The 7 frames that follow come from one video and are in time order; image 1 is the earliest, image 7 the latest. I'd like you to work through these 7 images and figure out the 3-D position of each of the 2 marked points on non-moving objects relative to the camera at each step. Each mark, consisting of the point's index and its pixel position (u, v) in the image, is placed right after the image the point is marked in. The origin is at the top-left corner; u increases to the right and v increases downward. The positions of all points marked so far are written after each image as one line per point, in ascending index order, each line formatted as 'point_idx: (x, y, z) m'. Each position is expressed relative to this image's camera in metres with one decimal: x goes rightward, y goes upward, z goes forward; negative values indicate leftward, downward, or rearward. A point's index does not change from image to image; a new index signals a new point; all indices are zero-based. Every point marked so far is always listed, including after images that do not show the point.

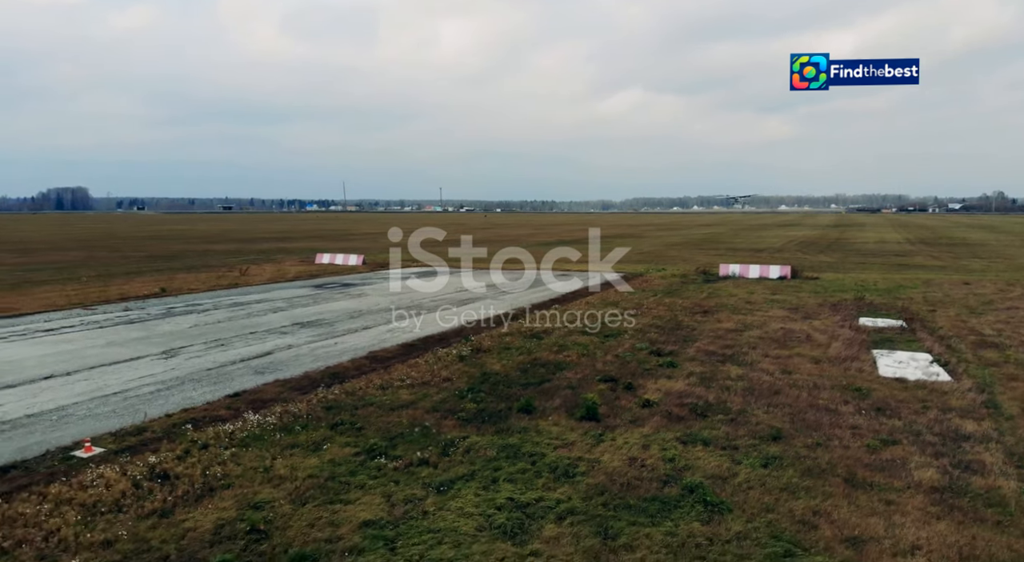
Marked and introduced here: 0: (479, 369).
0: (-0.6, -1.7, +13.6) m
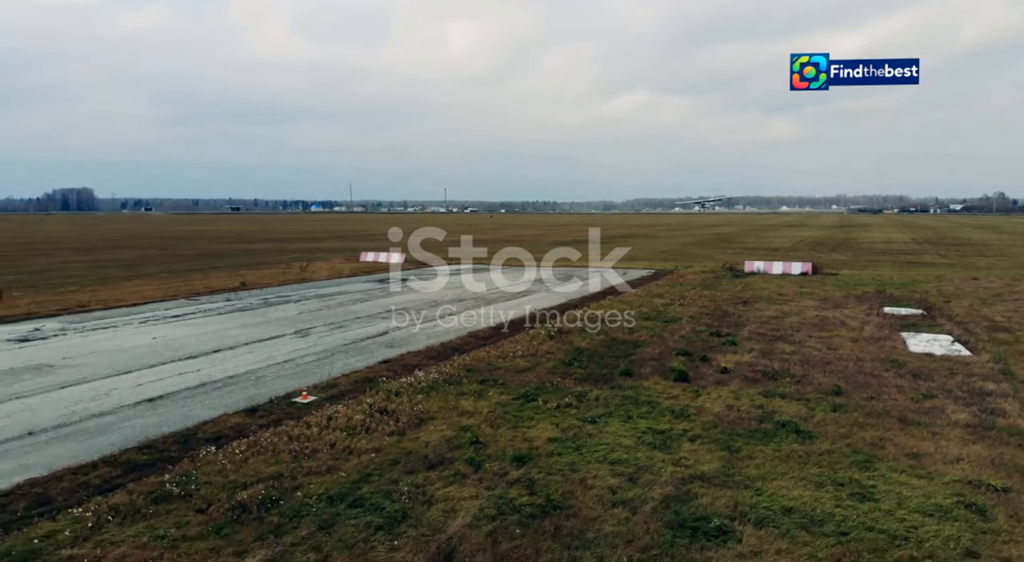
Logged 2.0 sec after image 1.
0: (+1.4, -1.5, +16.0) m
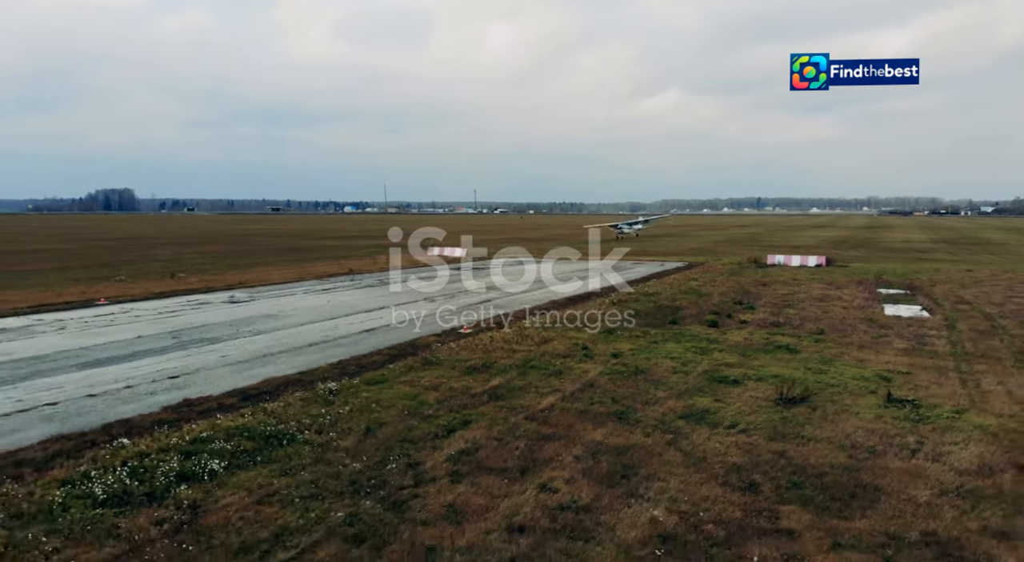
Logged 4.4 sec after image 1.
0: (+3.8, -0.8, +21.8) m
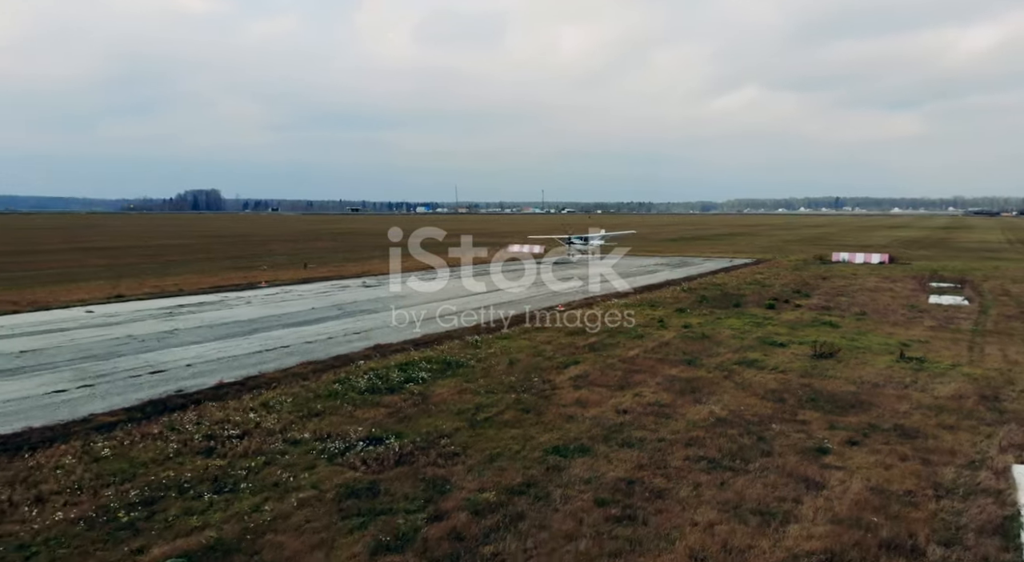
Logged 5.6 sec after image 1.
0: (+7.1, -0.5, +25.5) m
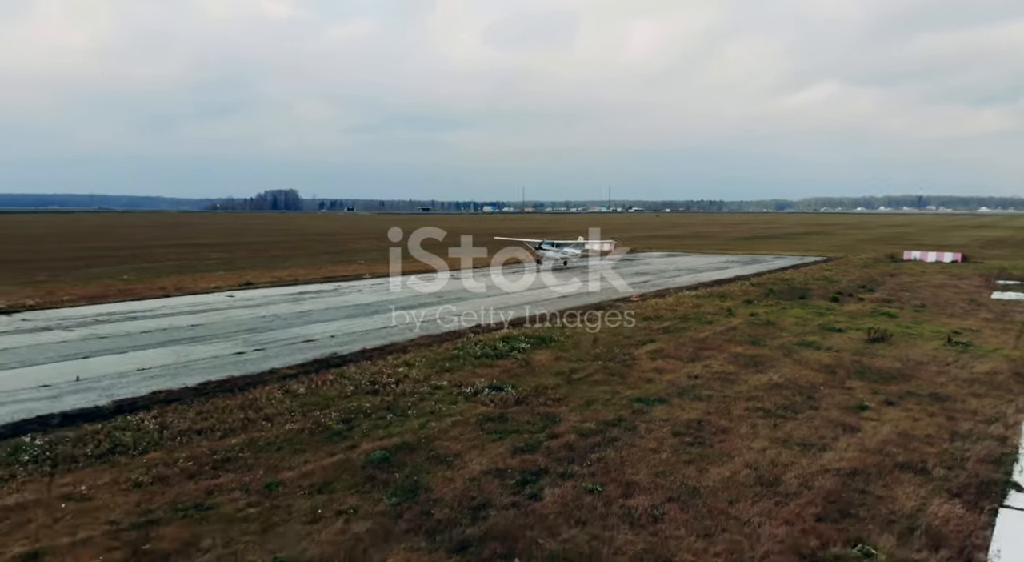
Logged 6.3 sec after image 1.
0: (+10.3, -0.3, +27.3) m
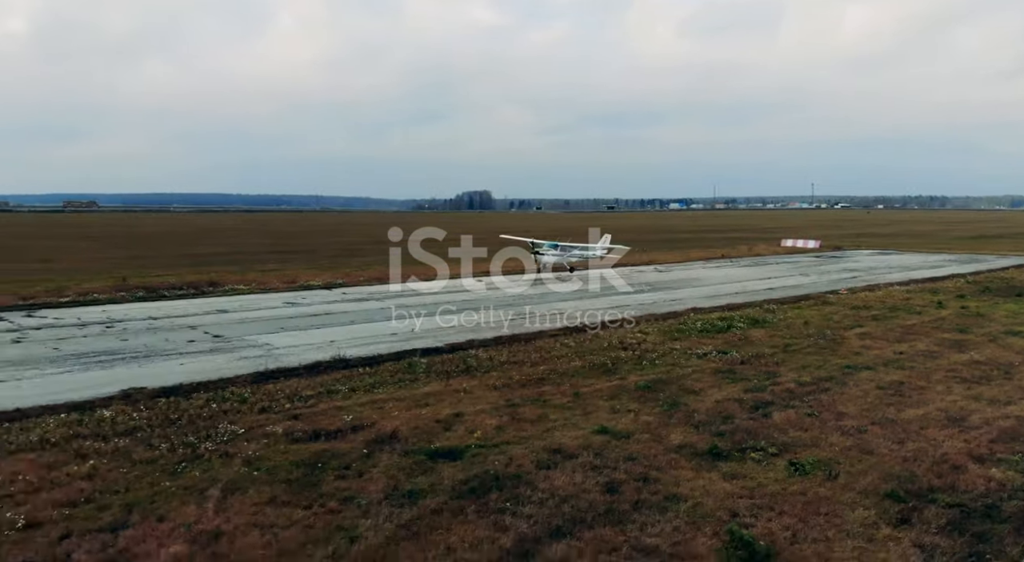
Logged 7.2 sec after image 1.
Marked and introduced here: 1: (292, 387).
0: (+19.3, -0.2, +27.7) m
1: (-4.9, -2.3, +15.2) m
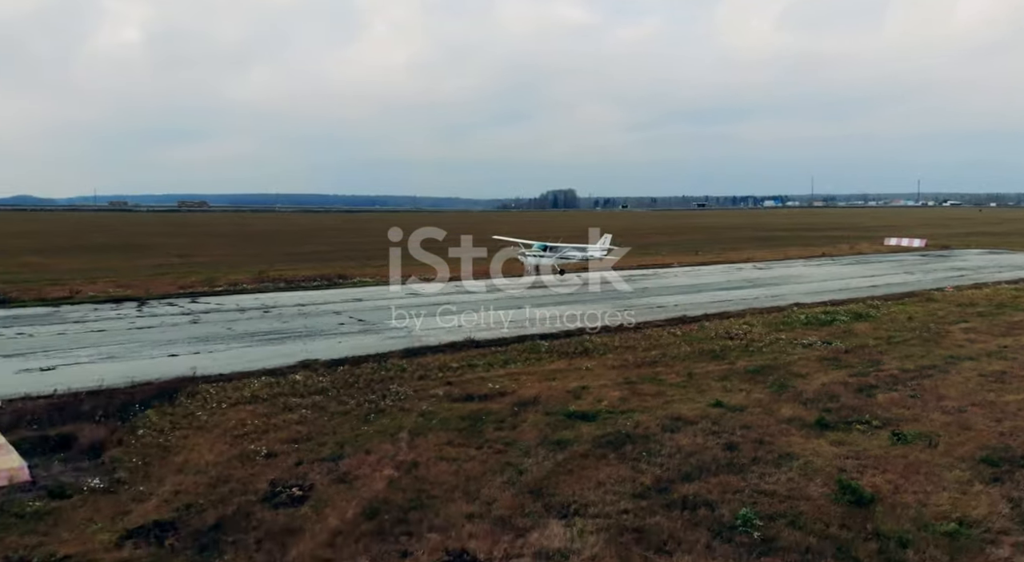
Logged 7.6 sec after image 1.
0: (+23.7, -0.2, +27.2) m
1: (-1.9, -2.1, +17.8) m
